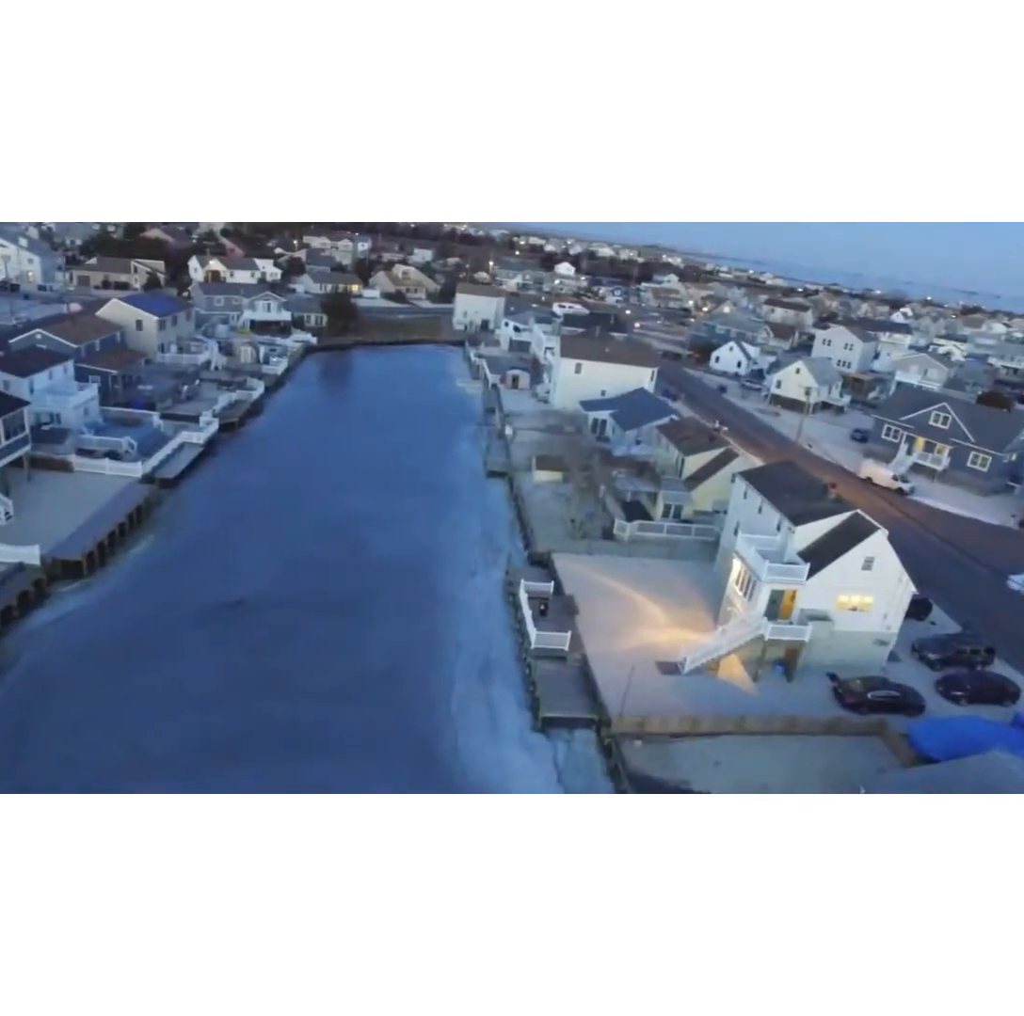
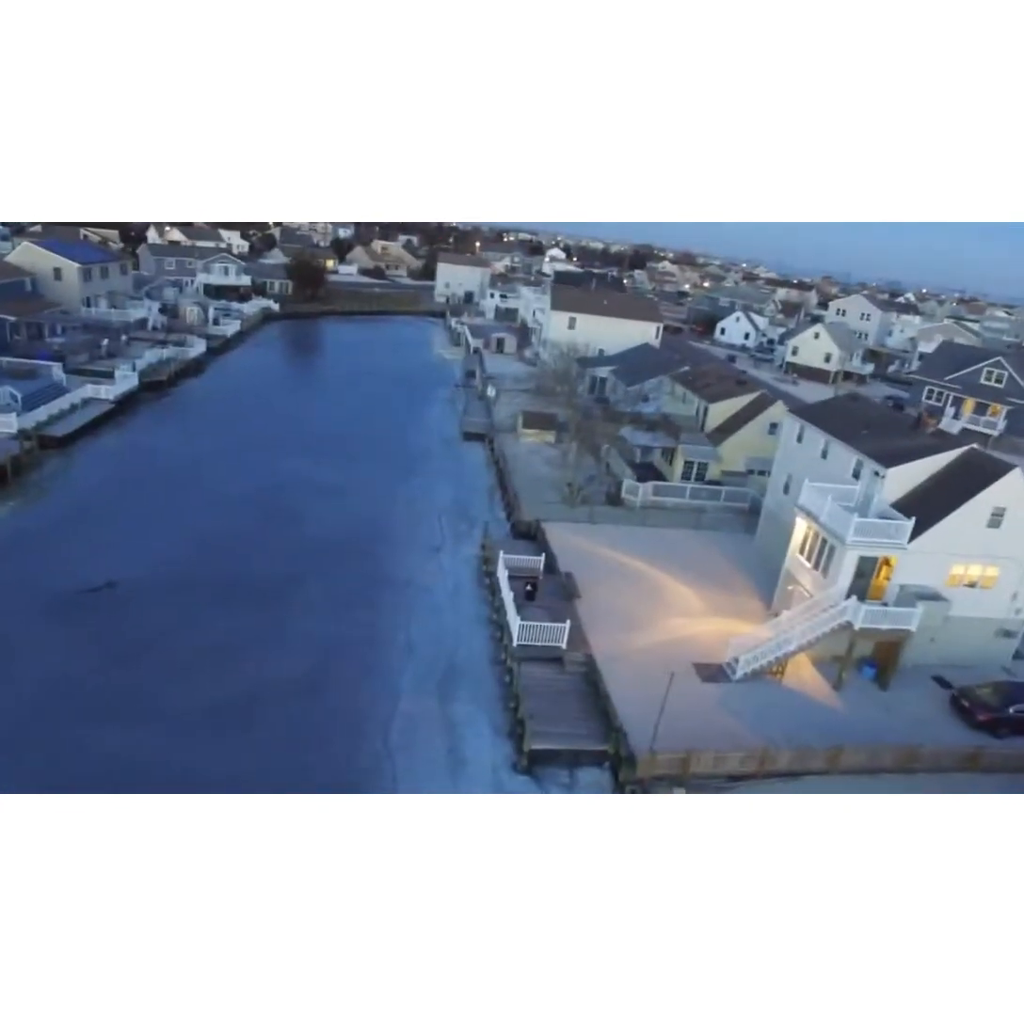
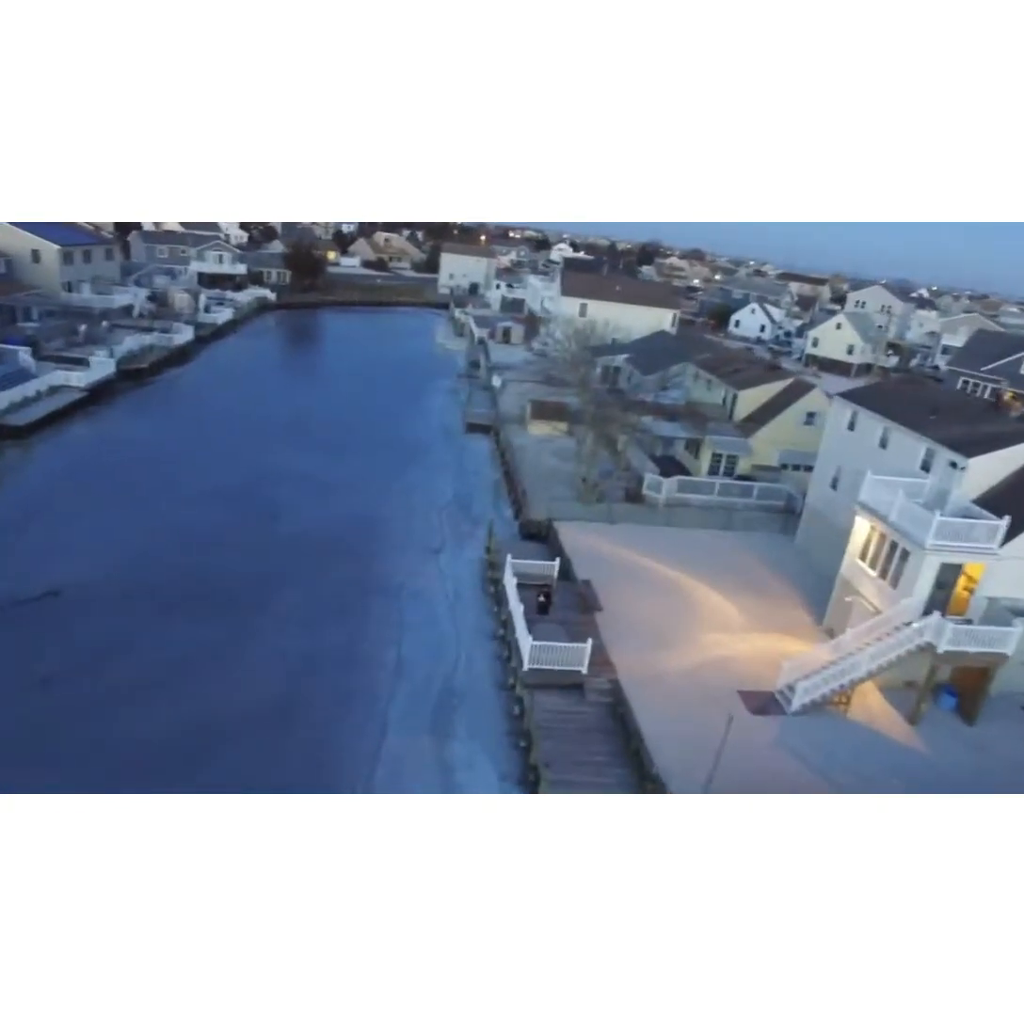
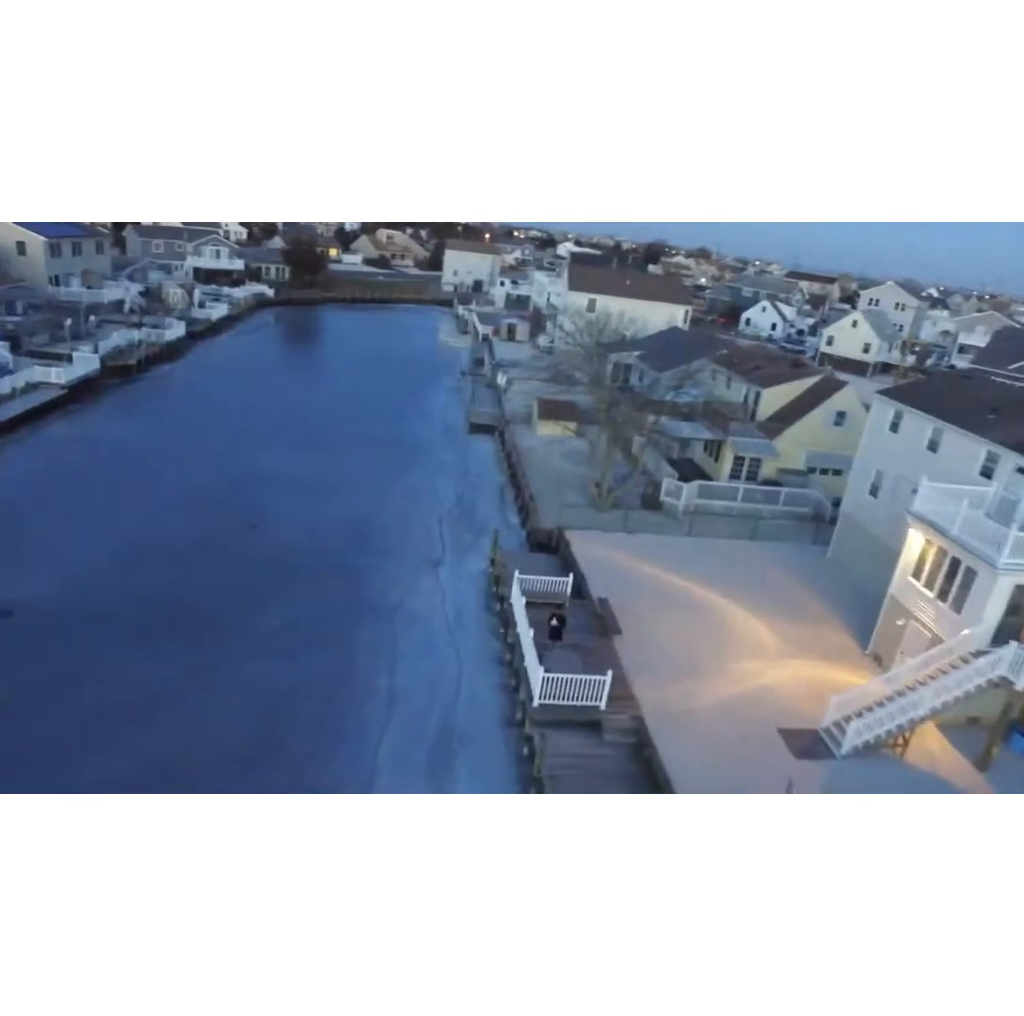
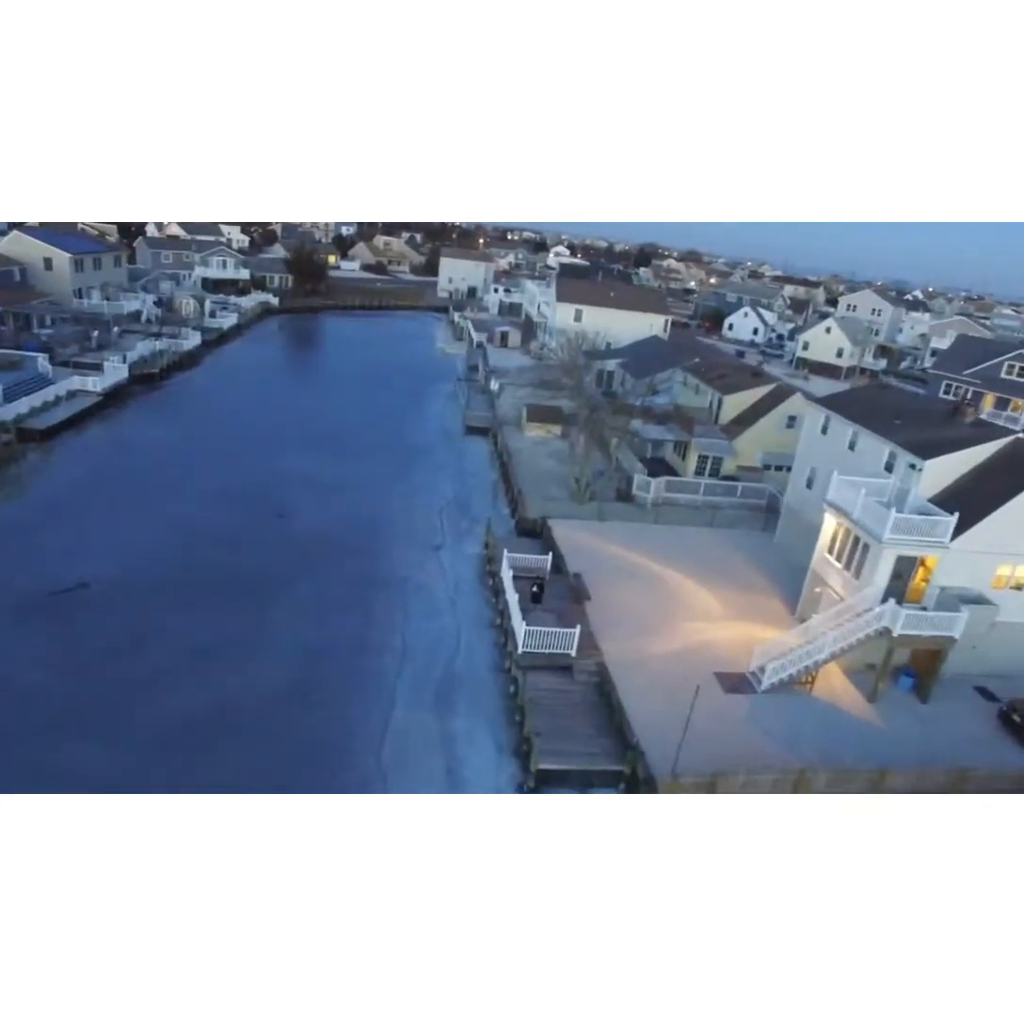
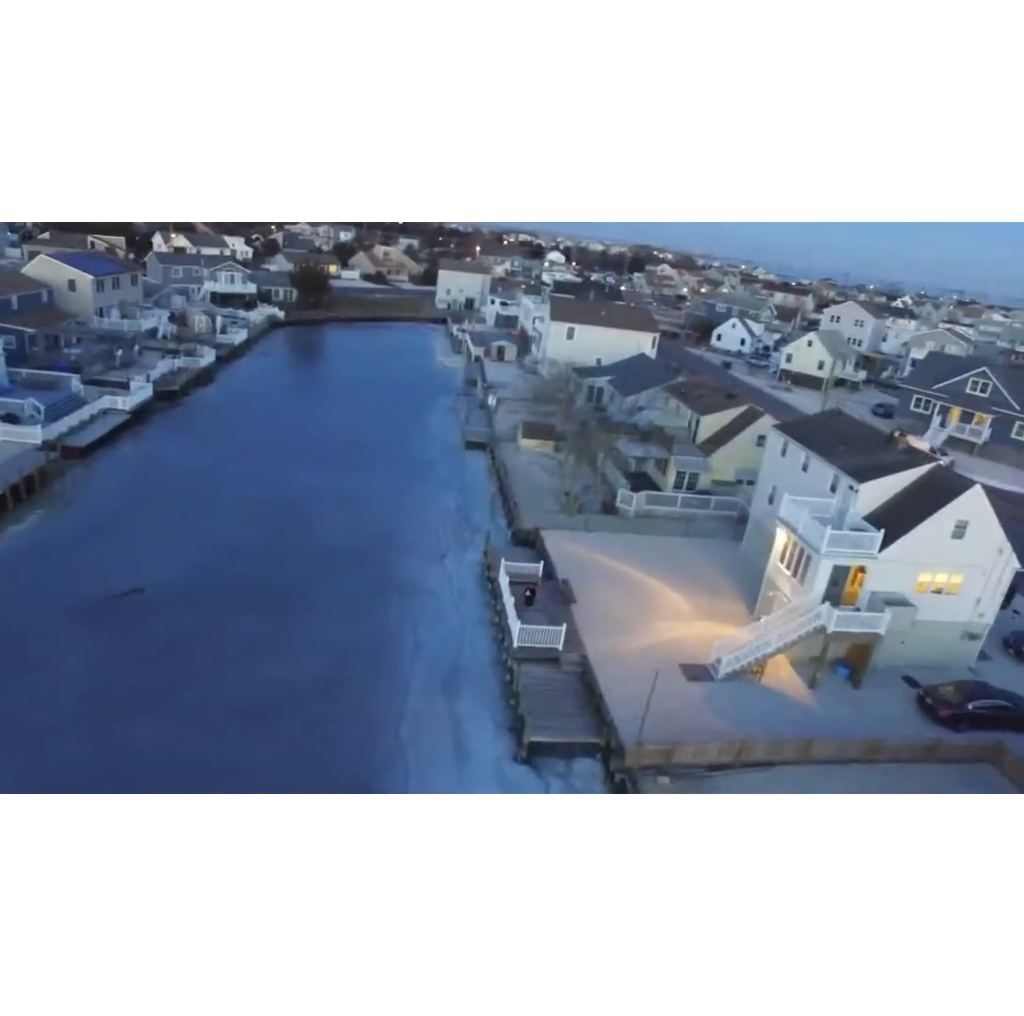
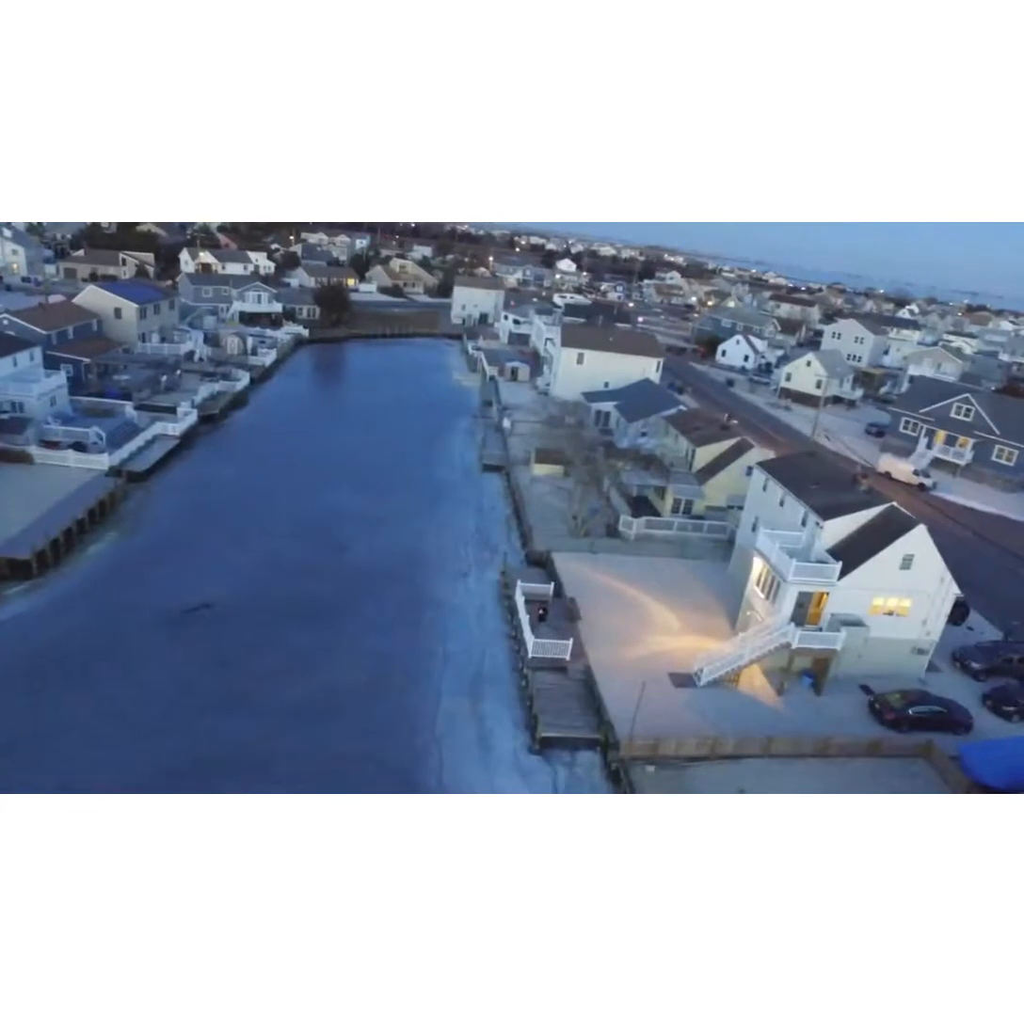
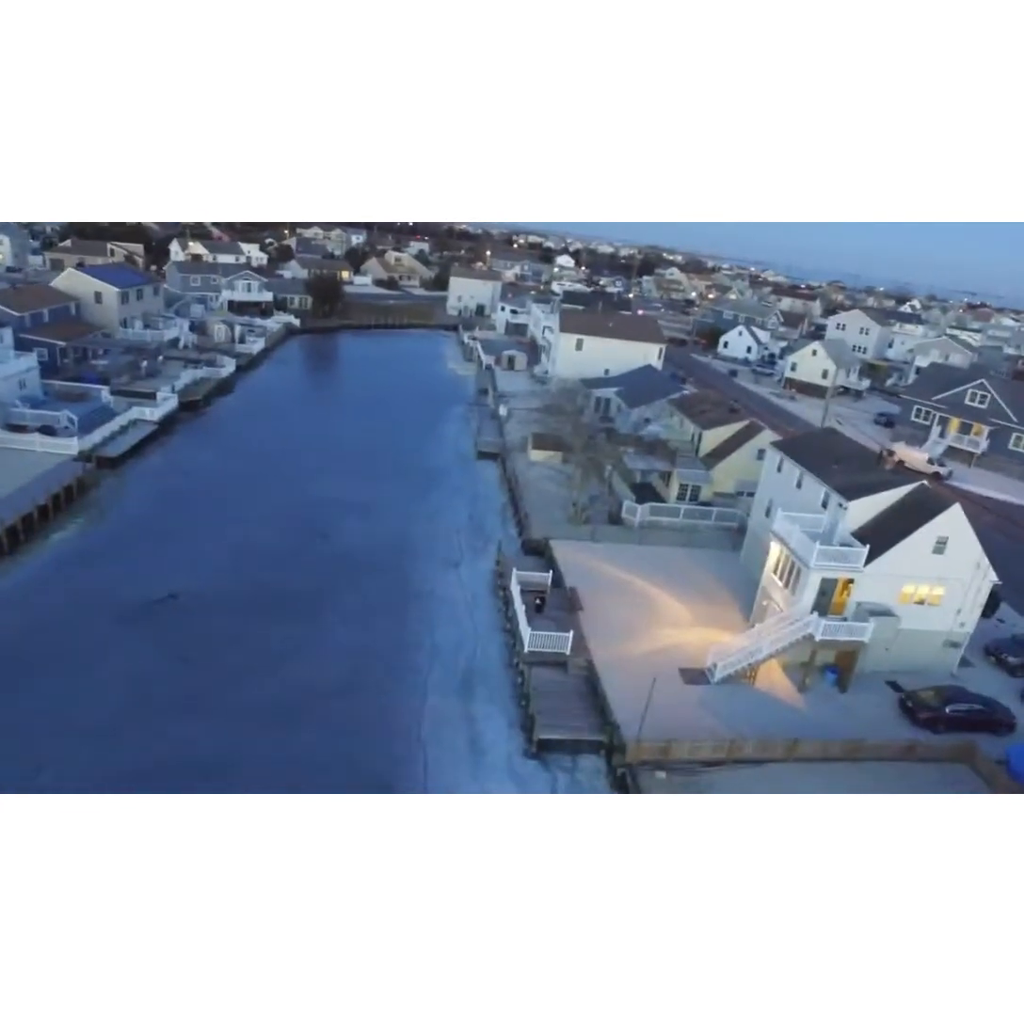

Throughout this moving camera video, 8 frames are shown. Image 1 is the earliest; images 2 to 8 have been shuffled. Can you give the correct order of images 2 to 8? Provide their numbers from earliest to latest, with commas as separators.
7, 8, 6, 2, 5, 3, 4
